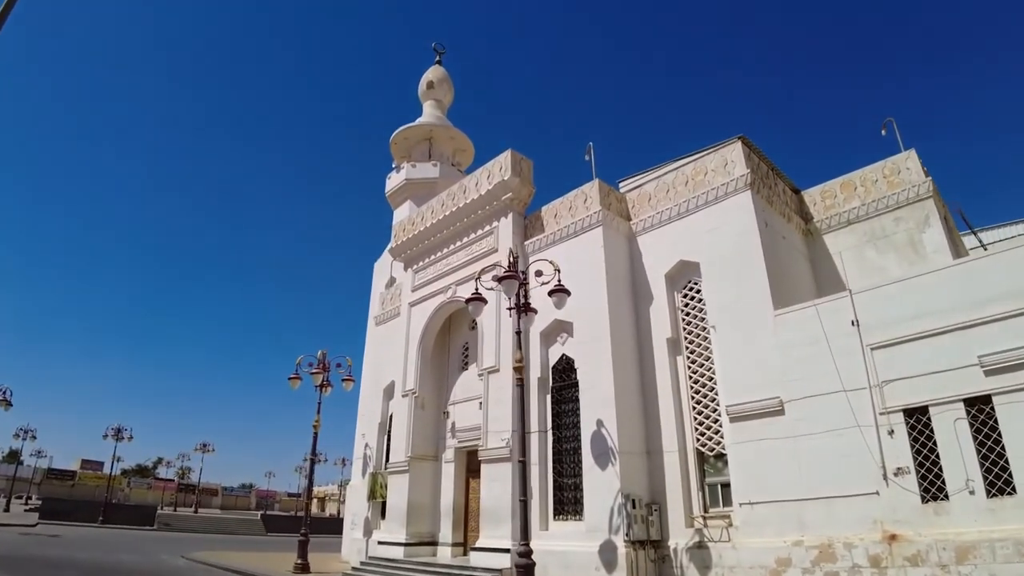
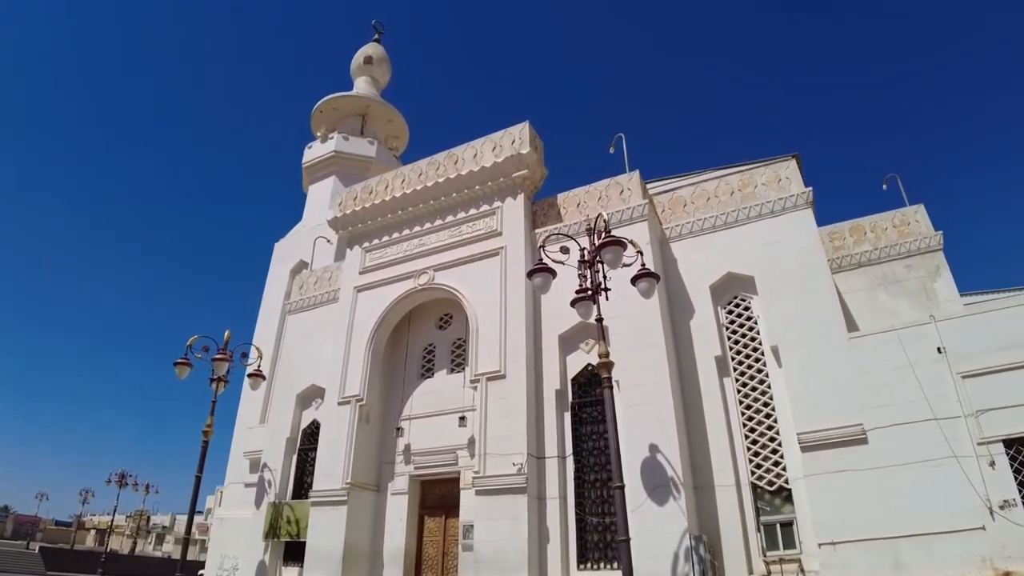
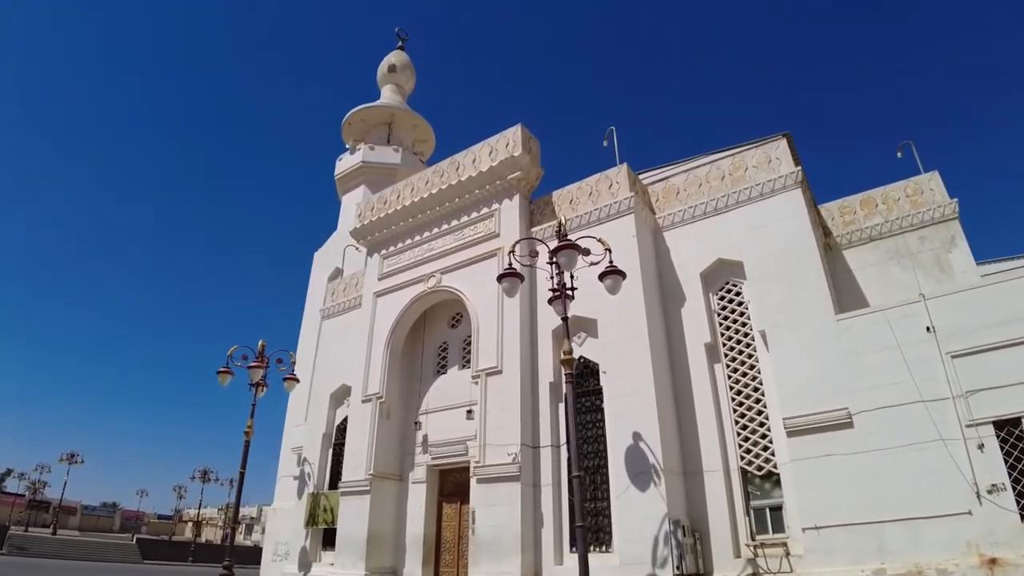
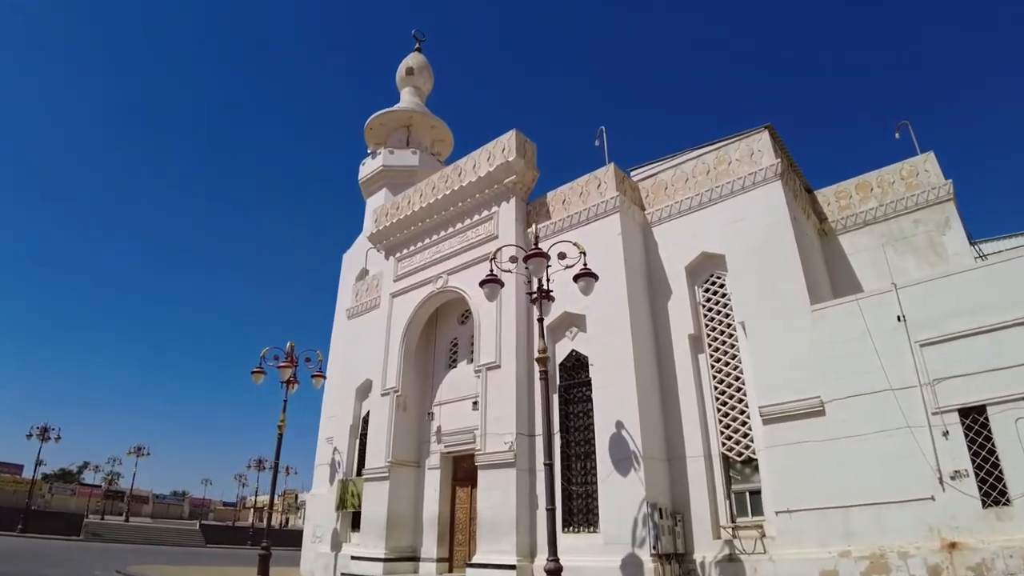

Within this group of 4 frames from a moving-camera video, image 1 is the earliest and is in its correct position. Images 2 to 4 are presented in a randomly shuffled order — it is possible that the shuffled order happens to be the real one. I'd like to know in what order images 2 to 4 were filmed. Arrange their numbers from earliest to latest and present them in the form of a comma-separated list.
4, 3, 2
